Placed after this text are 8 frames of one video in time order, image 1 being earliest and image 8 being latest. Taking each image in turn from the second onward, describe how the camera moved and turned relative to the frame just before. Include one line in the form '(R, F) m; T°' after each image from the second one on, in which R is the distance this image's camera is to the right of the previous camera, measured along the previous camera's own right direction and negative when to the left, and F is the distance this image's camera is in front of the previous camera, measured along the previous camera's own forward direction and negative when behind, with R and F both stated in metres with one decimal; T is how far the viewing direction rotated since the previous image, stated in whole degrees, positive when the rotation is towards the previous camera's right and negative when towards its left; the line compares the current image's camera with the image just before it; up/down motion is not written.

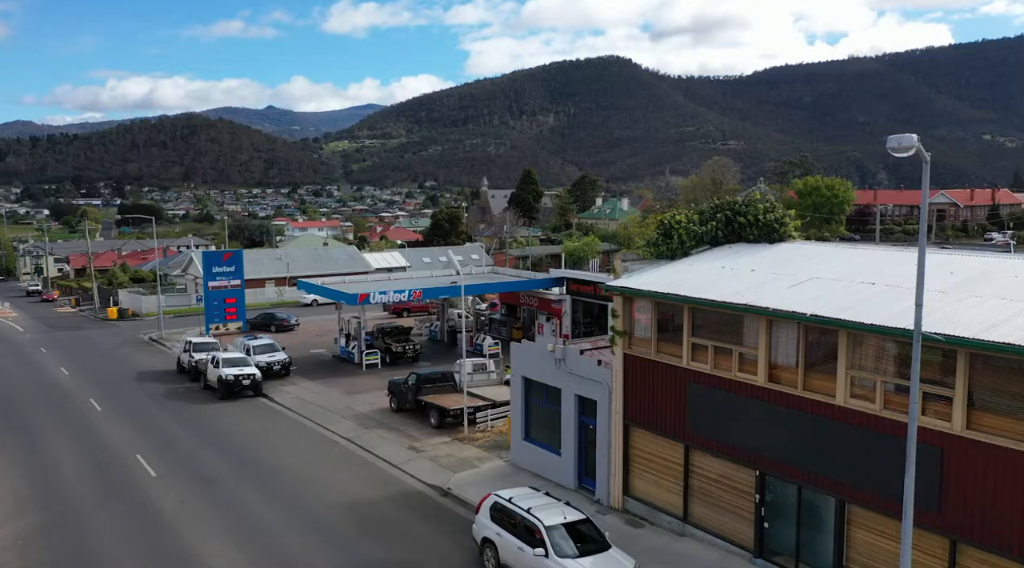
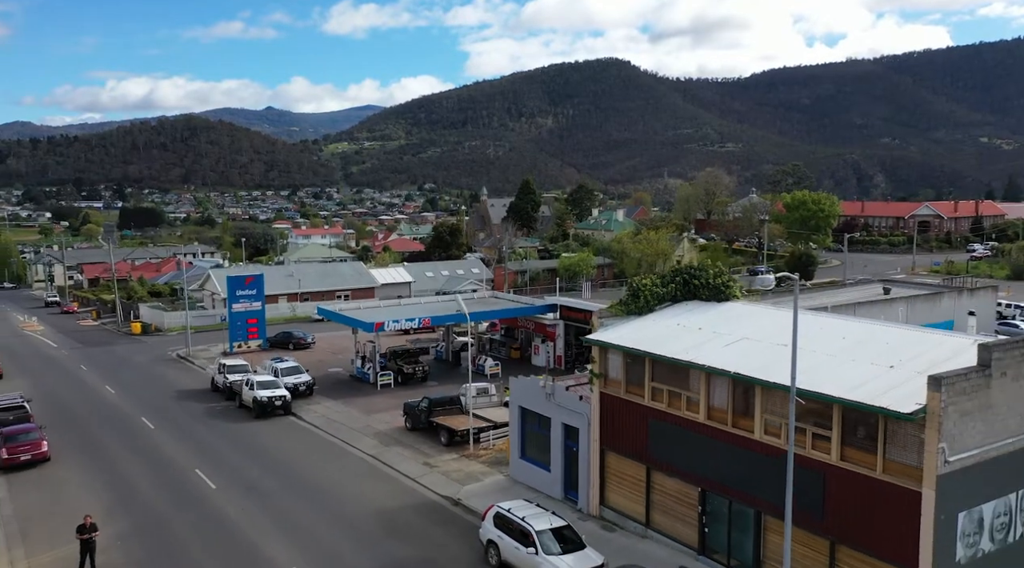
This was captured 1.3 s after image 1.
(0.0, -0.8) m; 0°
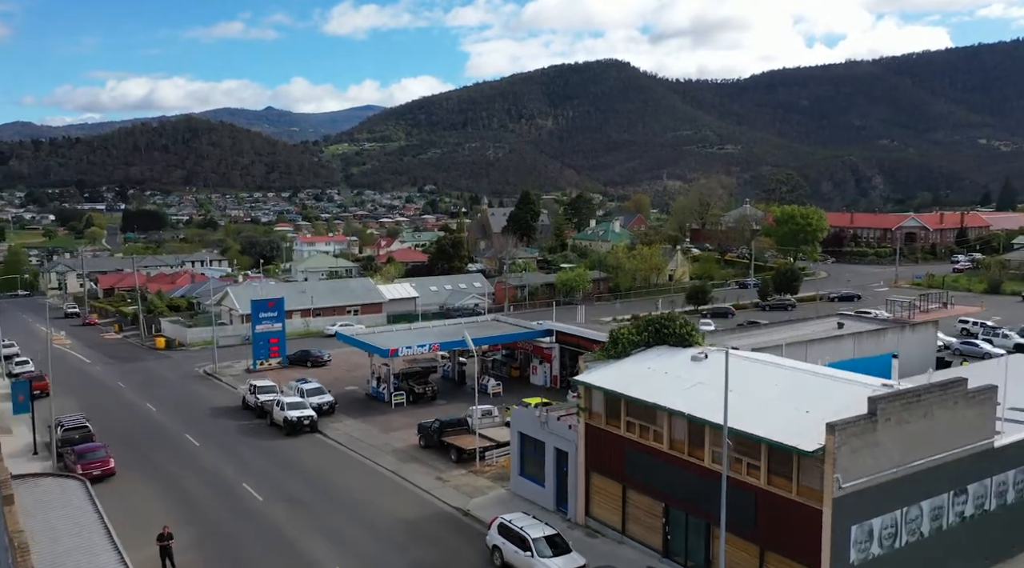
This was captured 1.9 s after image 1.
(0.0, -0.8) m; 0°
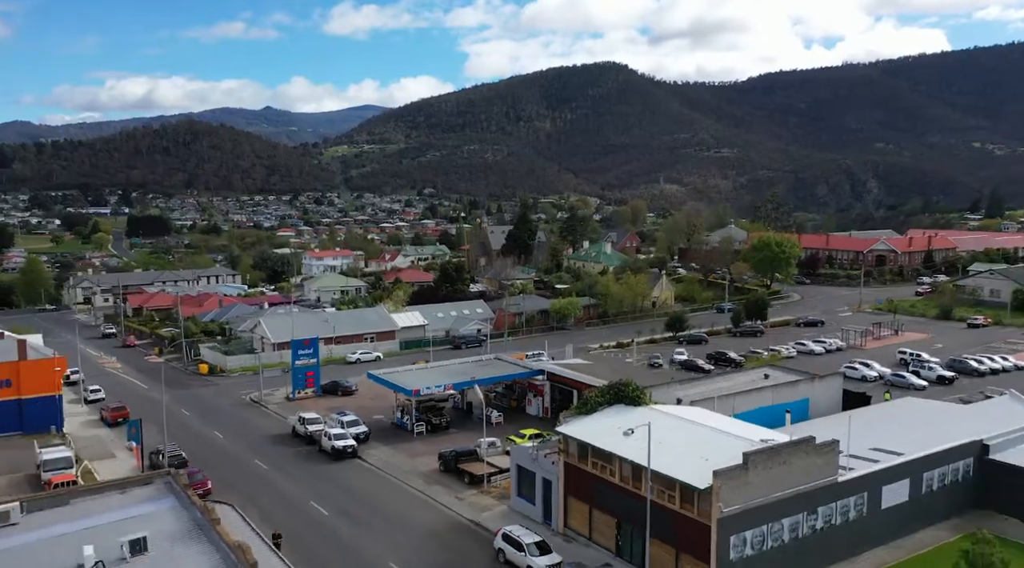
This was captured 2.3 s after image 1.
(0.0, -1.9) m; 0°
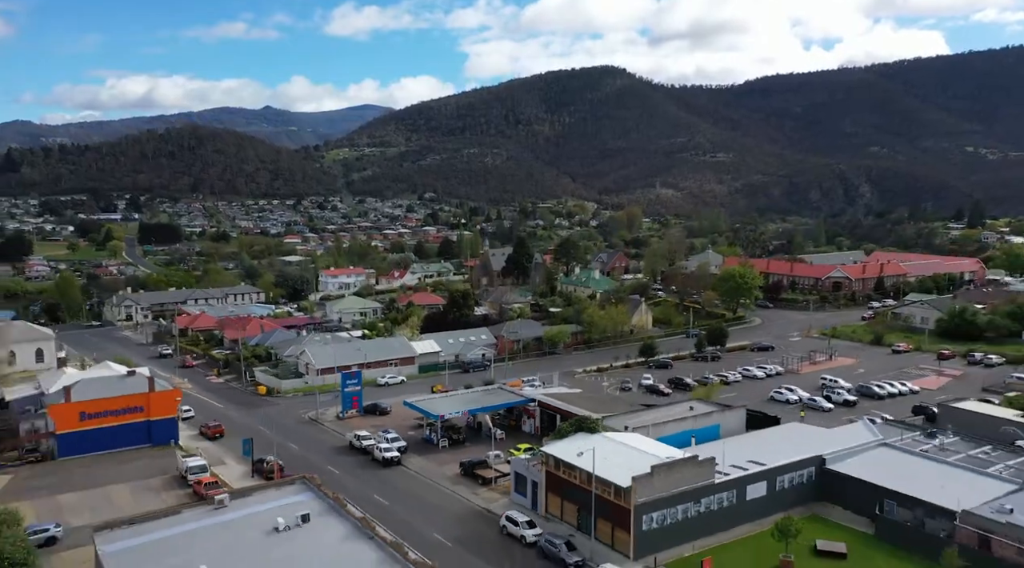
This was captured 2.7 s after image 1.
(0.0, -3.6) m; 0°
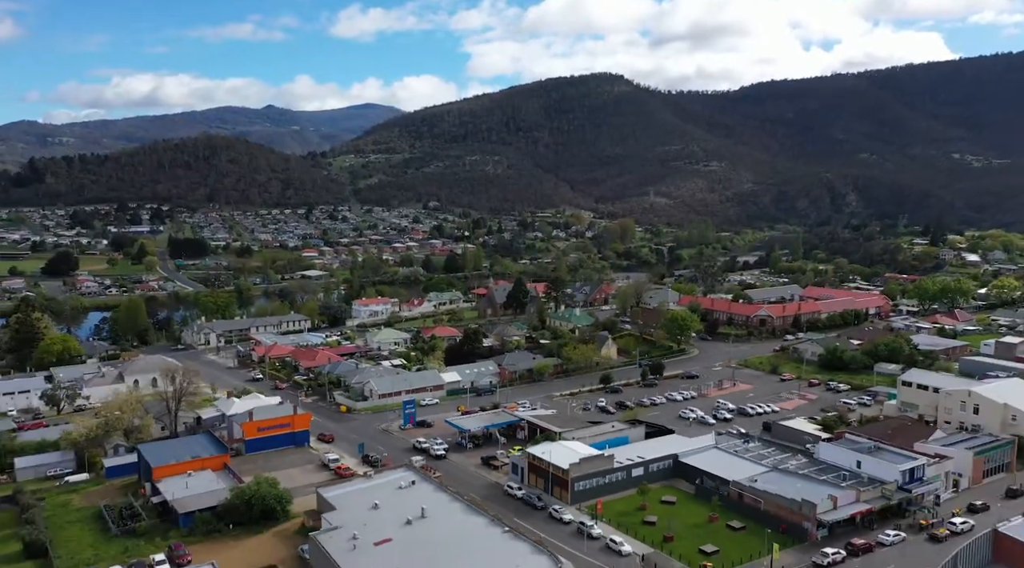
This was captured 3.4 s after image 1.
(0.0, -9.1) m; 0°
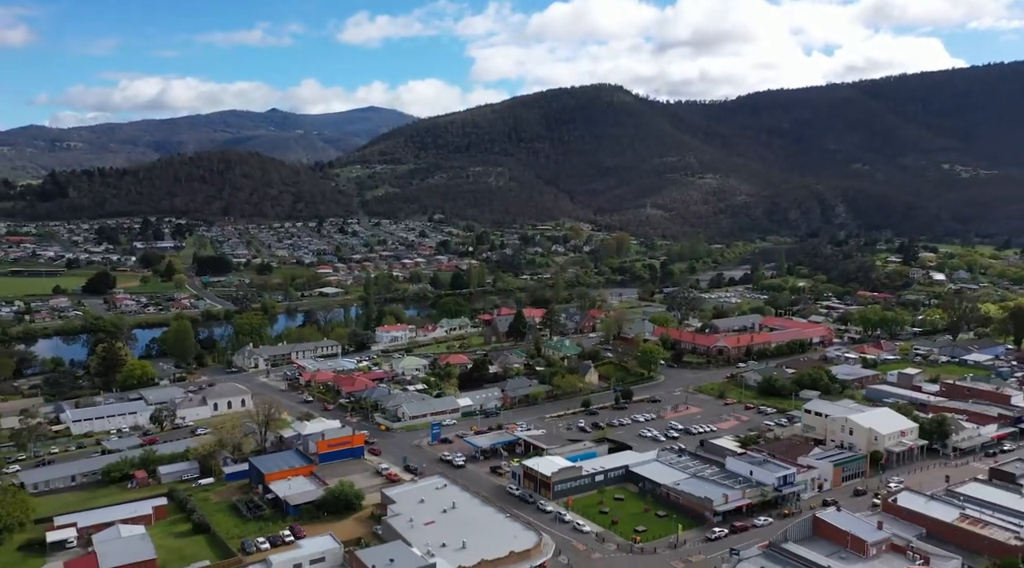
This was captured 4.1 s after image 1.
(+0.1, -8.4) m; 0°
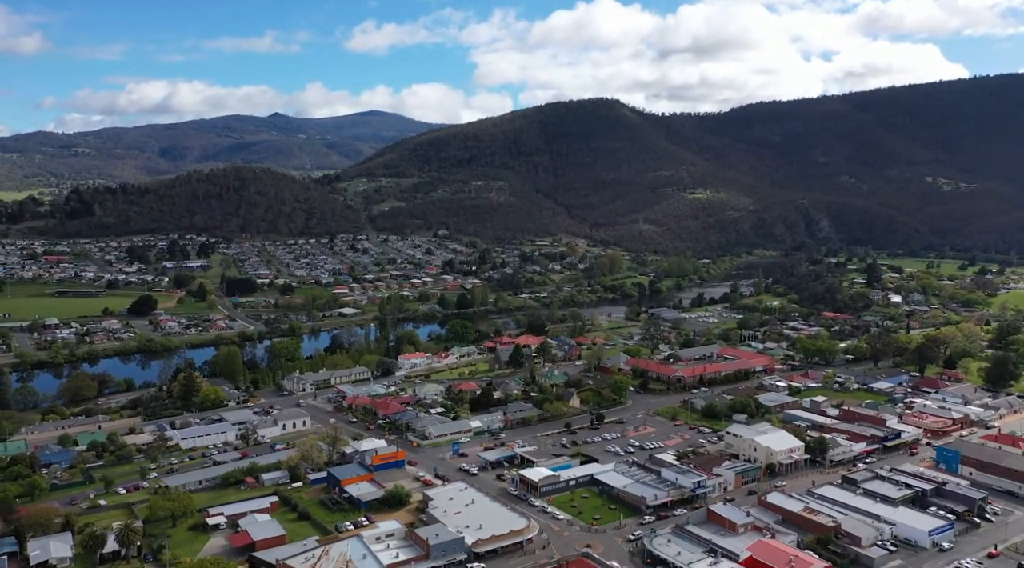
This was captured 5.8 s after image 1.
(0.0, -12.1) m; 0°
